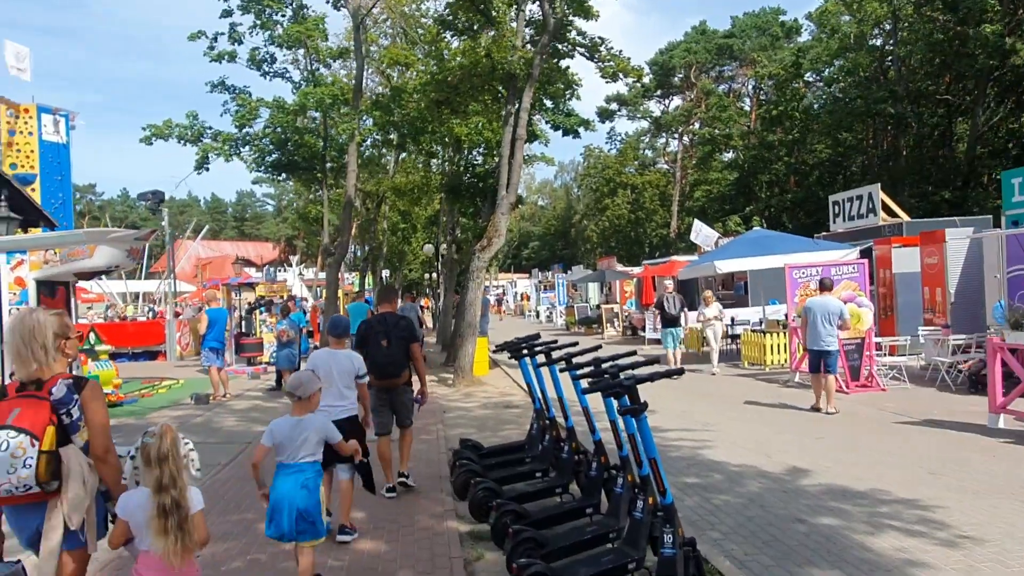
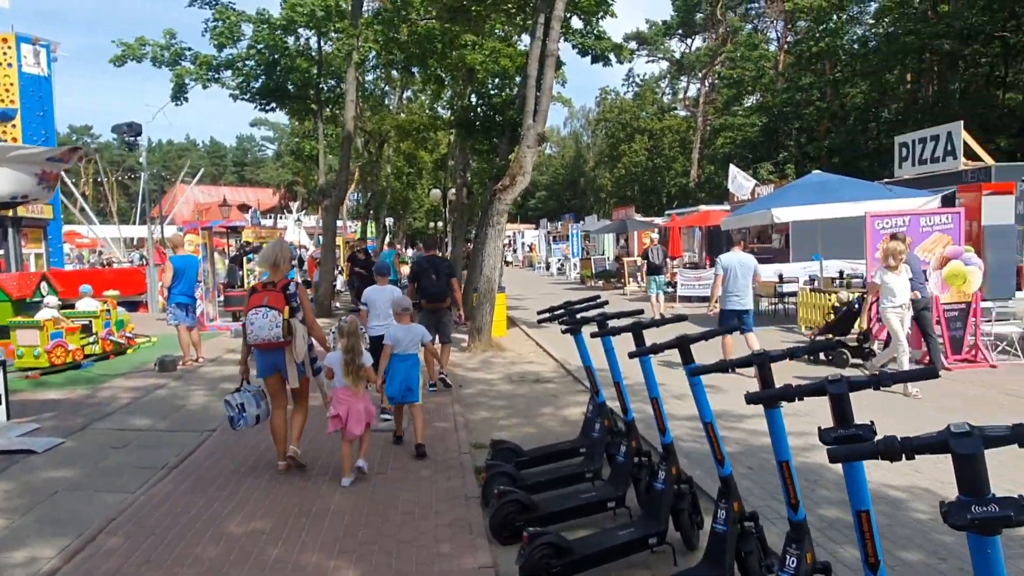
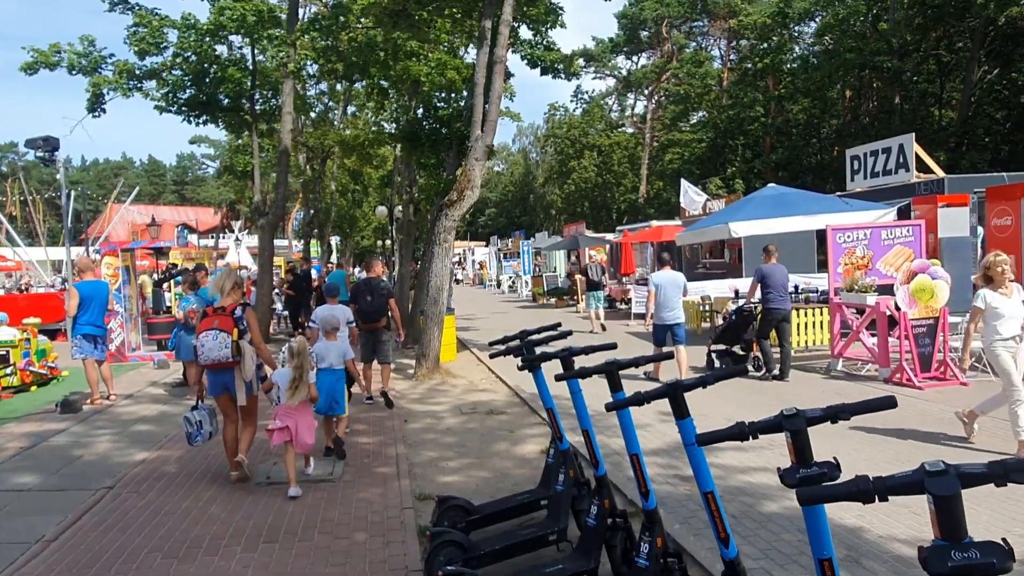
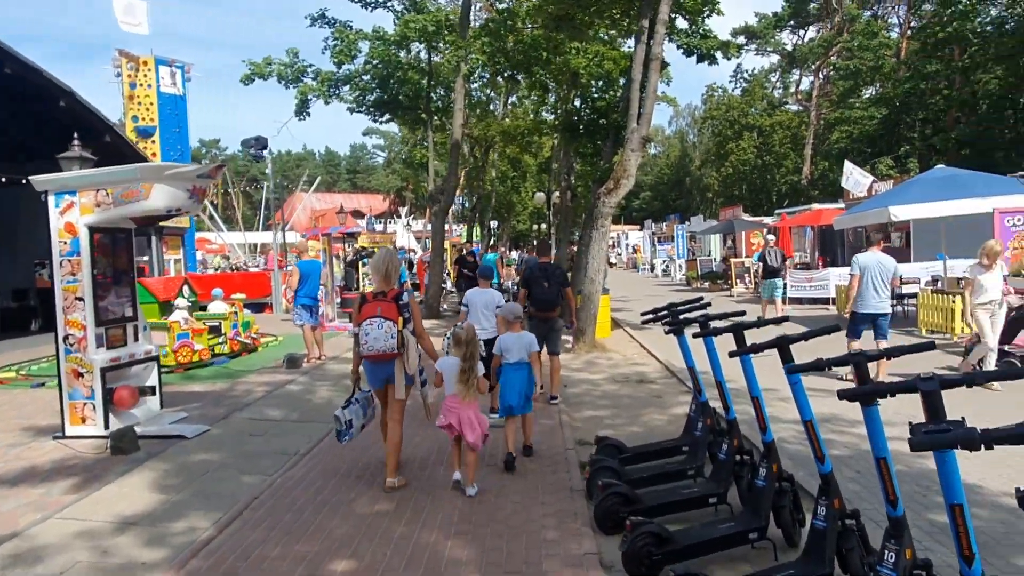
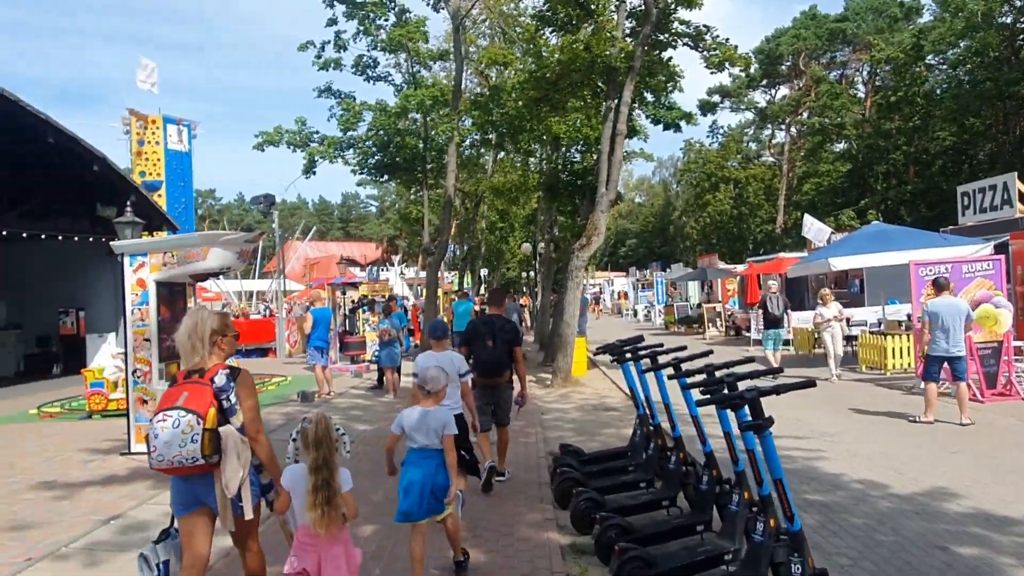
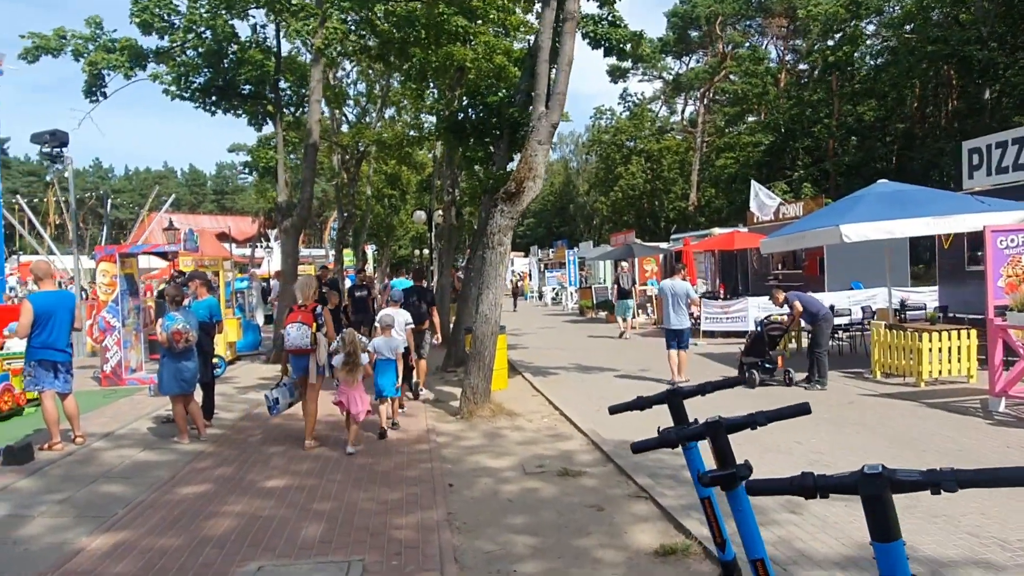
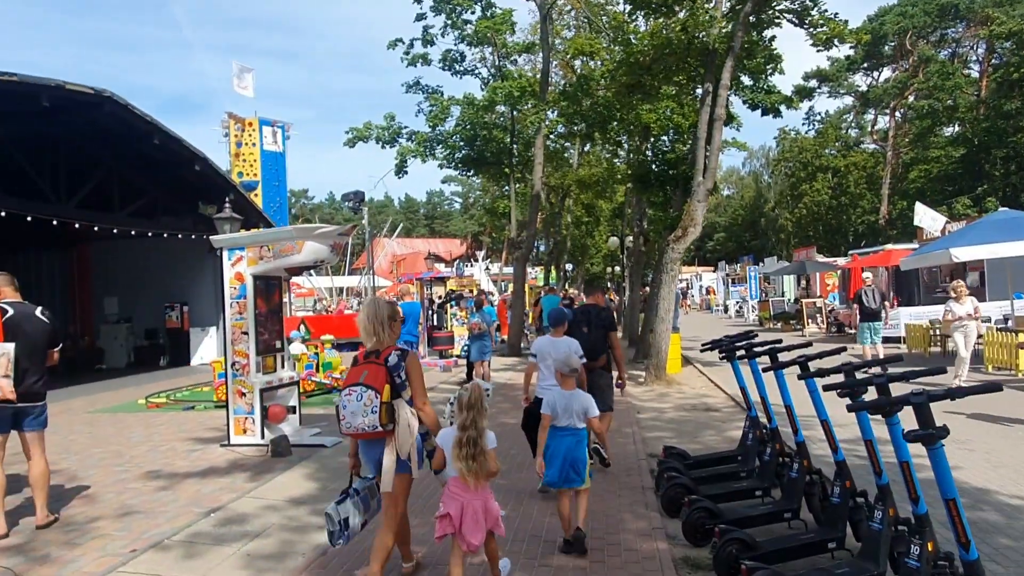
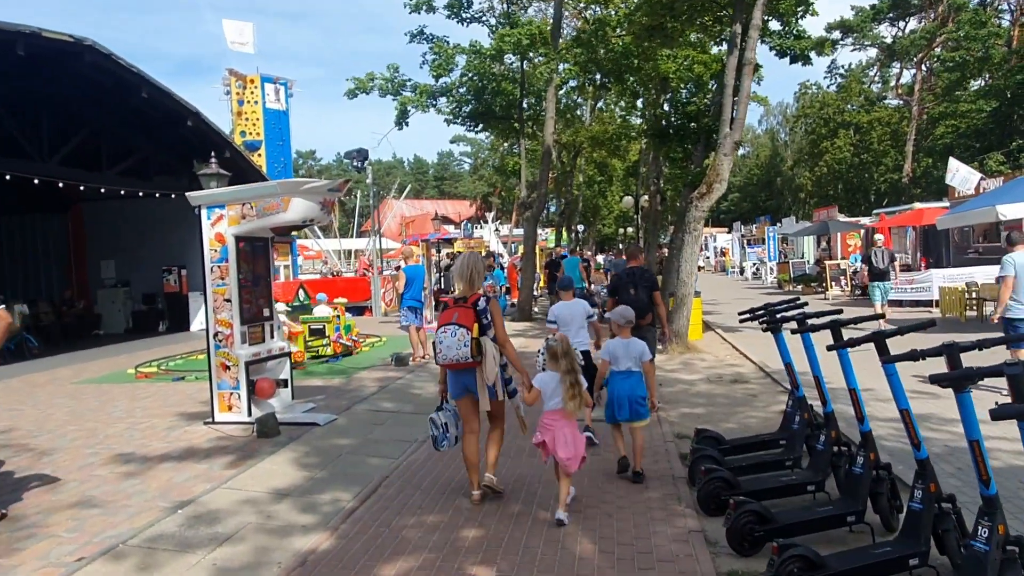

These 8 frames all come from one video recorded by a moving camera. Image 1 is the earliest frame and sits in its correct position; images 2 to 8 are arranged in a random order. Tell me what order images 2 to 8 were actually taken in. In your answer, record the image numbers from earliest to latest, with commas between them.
5, 7, 8, 4, 2, 3, 6
